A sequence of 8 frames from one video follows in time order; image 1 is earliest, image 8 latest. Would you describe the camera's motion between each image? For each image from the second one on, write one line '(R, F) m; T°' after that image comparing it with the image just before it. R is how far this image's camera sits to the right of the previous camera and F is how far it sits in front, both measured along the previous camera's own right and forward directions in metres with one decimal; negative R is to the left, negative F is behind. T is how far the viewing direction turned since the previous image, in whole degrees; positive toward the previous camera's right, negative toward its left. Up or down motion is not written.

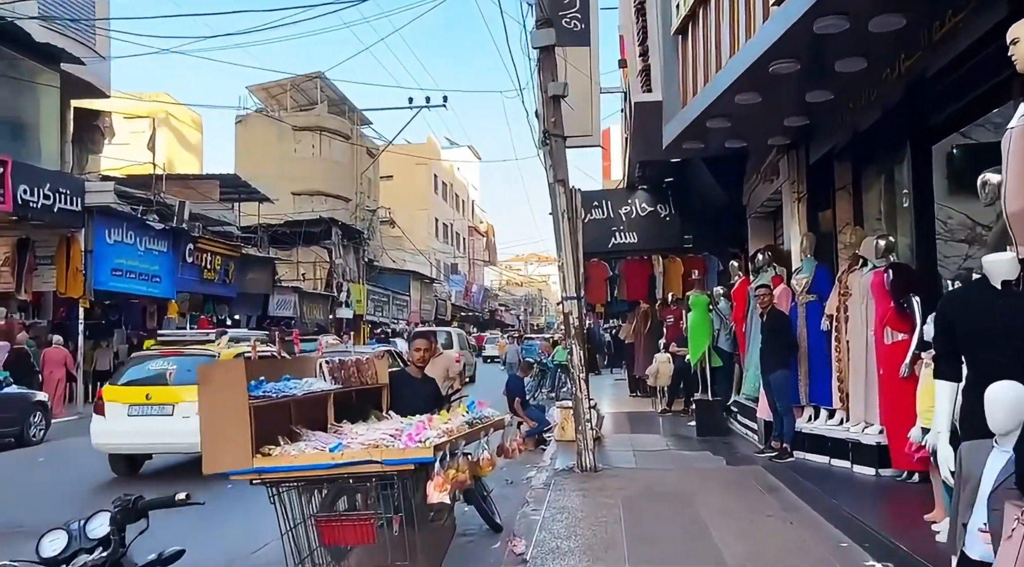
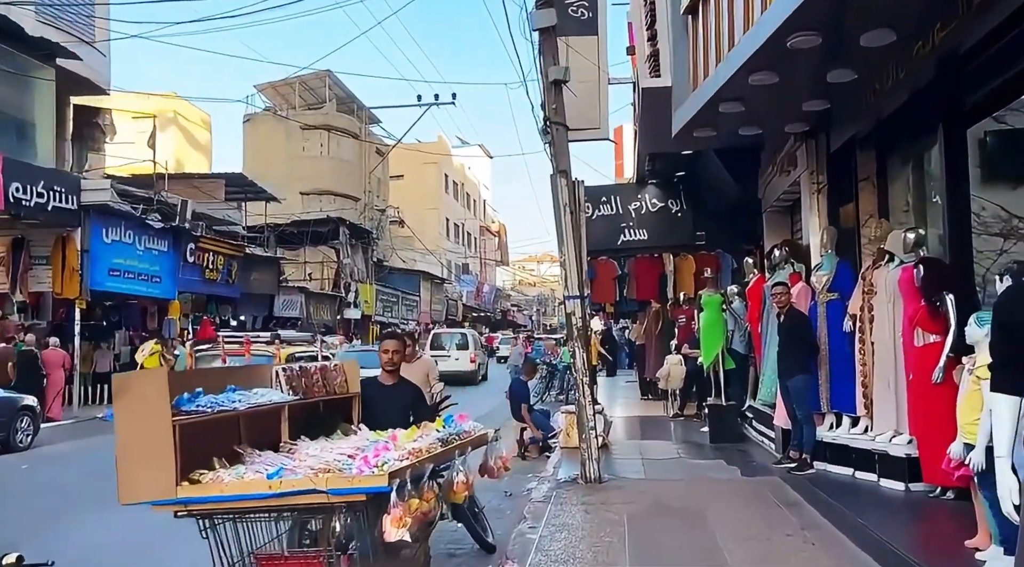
(+0.1, +0.5) m; -1°
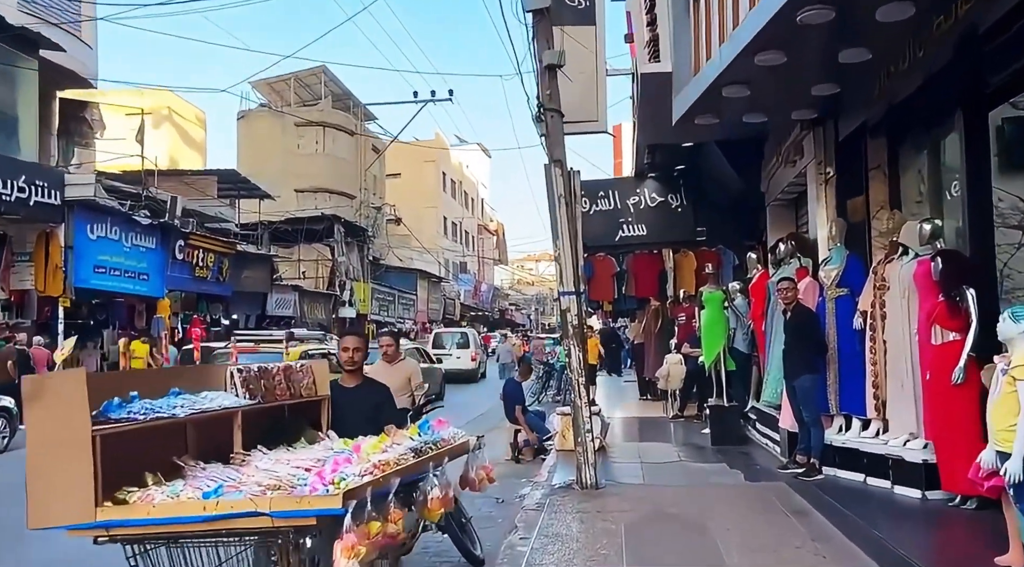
(+0.1, +0.4) m; 0°
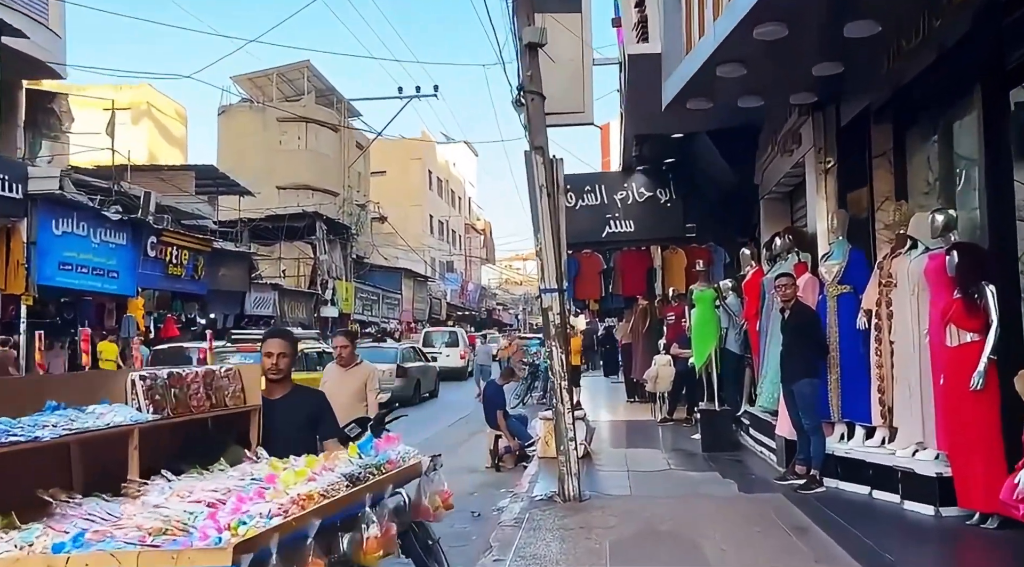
(+0.1, +0.6) m; +1°
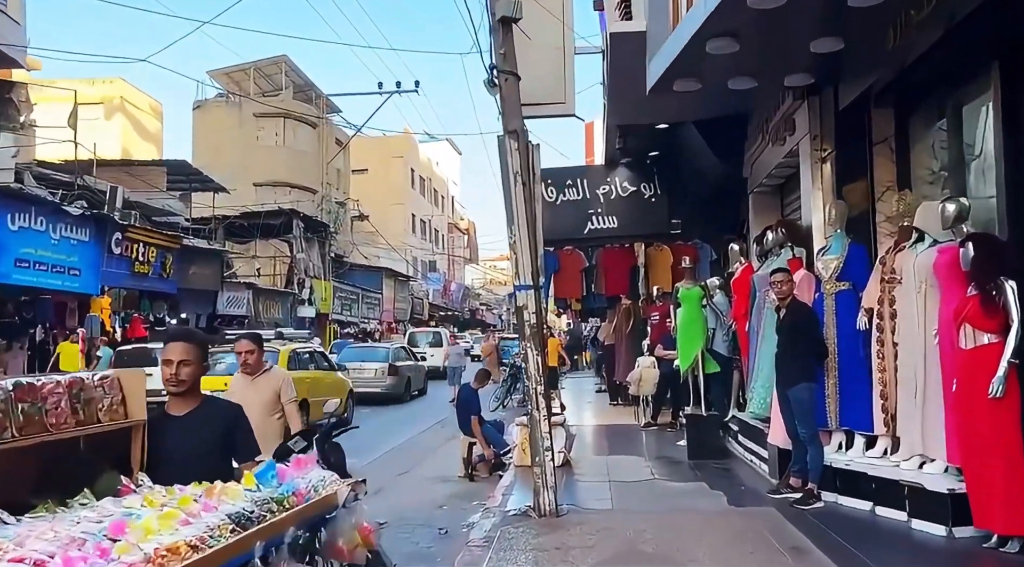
(+0.1, +0.6) m; +1°
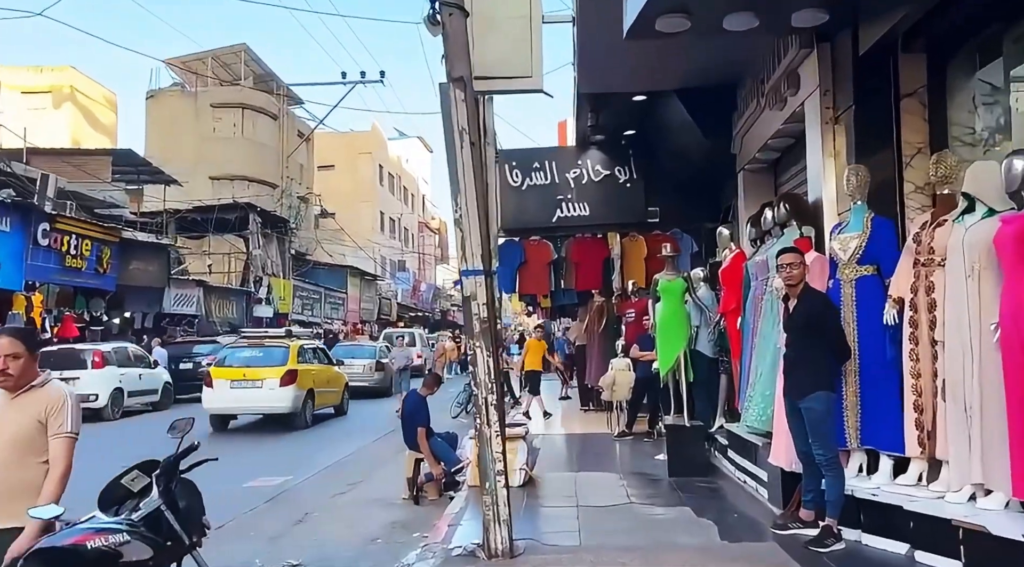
(+0.2, +1.2) m; +2°
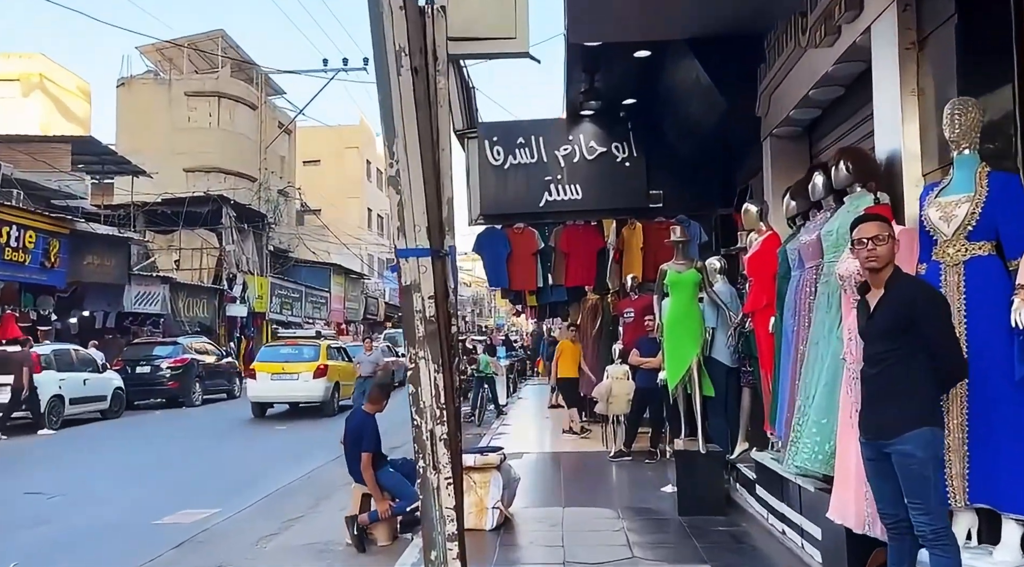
(+0.2, +1.5) m; 0°
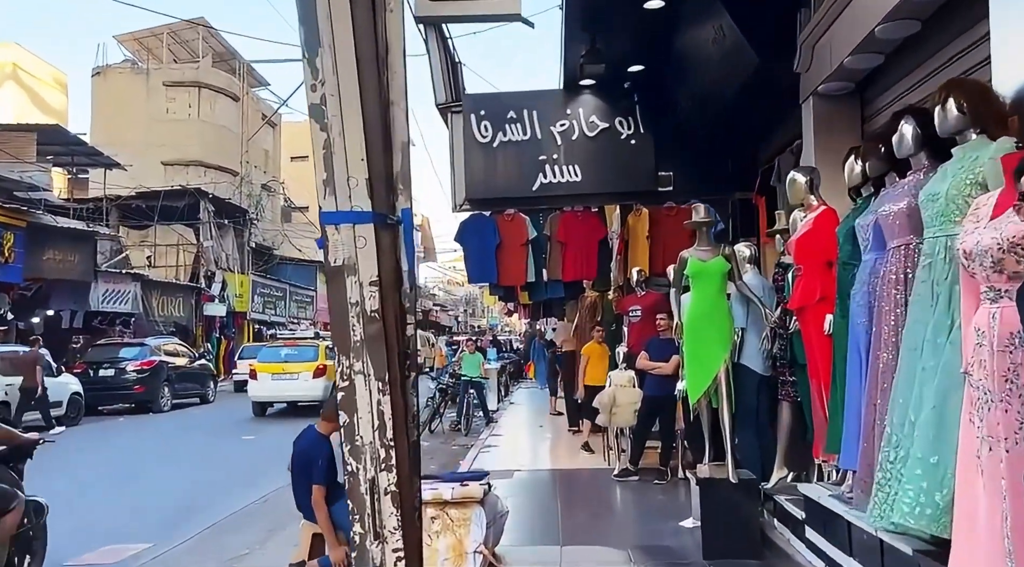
(0.0, +1.2) m; 0°
